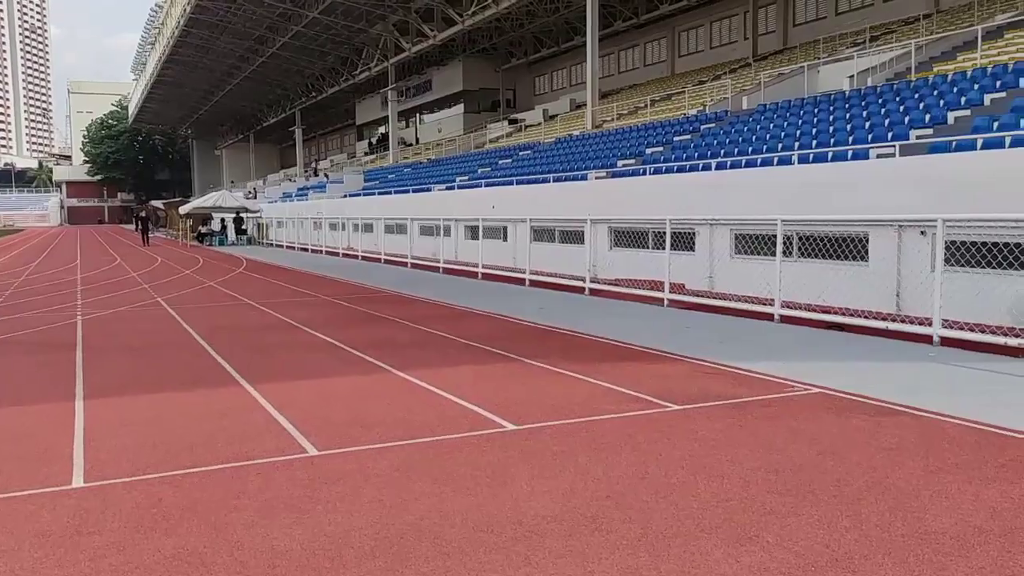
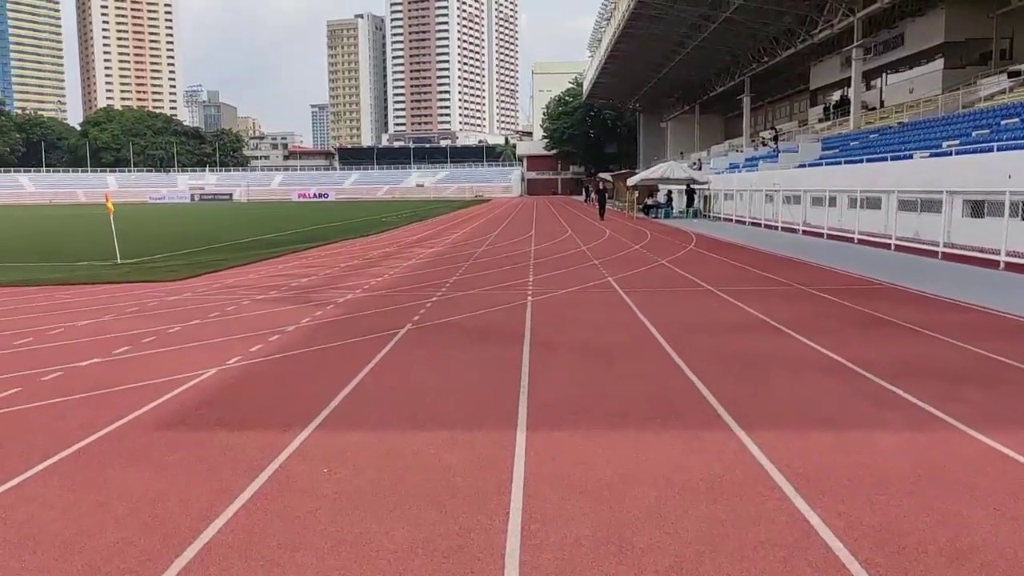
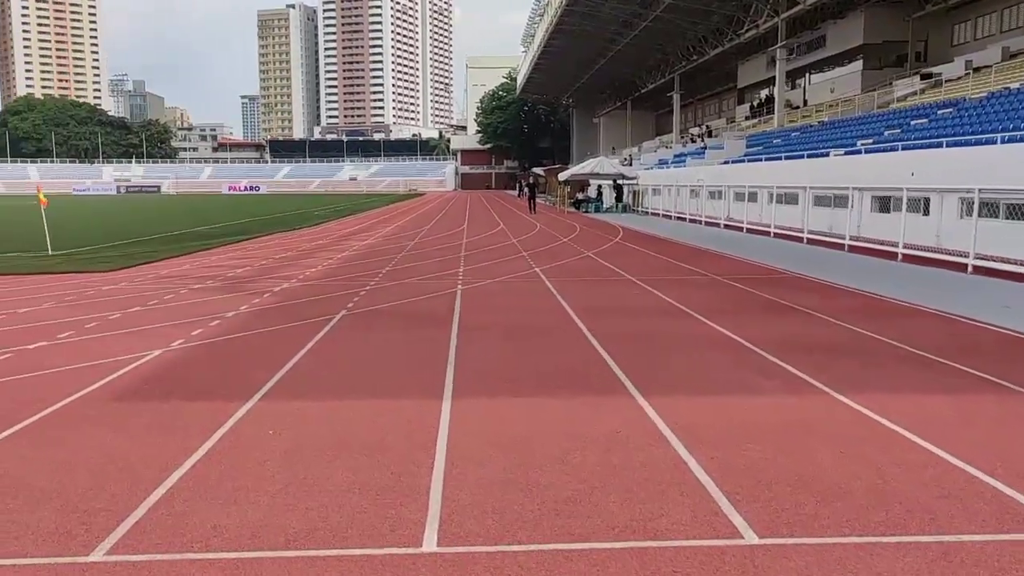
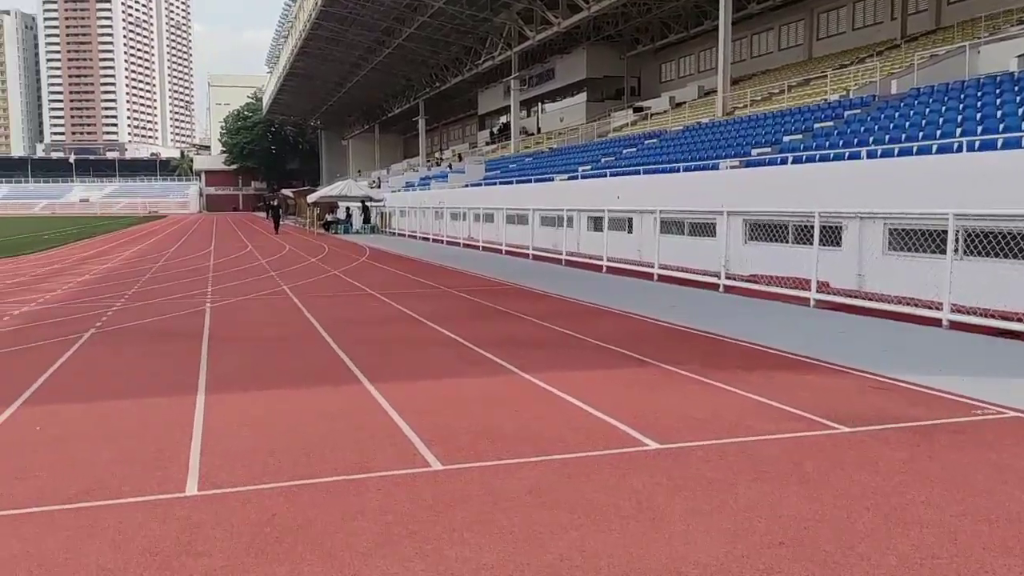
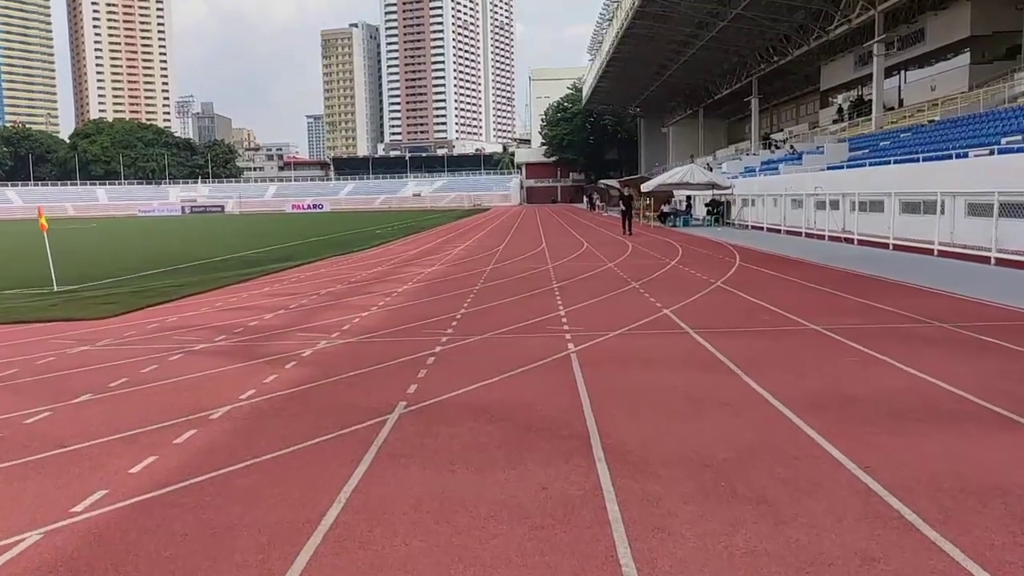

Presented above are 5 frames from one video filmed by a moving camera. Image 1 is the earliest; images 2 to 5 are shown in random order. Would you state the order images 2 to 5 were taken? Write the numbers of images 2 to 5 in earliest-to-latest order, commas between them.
4, 3, 2, 5
